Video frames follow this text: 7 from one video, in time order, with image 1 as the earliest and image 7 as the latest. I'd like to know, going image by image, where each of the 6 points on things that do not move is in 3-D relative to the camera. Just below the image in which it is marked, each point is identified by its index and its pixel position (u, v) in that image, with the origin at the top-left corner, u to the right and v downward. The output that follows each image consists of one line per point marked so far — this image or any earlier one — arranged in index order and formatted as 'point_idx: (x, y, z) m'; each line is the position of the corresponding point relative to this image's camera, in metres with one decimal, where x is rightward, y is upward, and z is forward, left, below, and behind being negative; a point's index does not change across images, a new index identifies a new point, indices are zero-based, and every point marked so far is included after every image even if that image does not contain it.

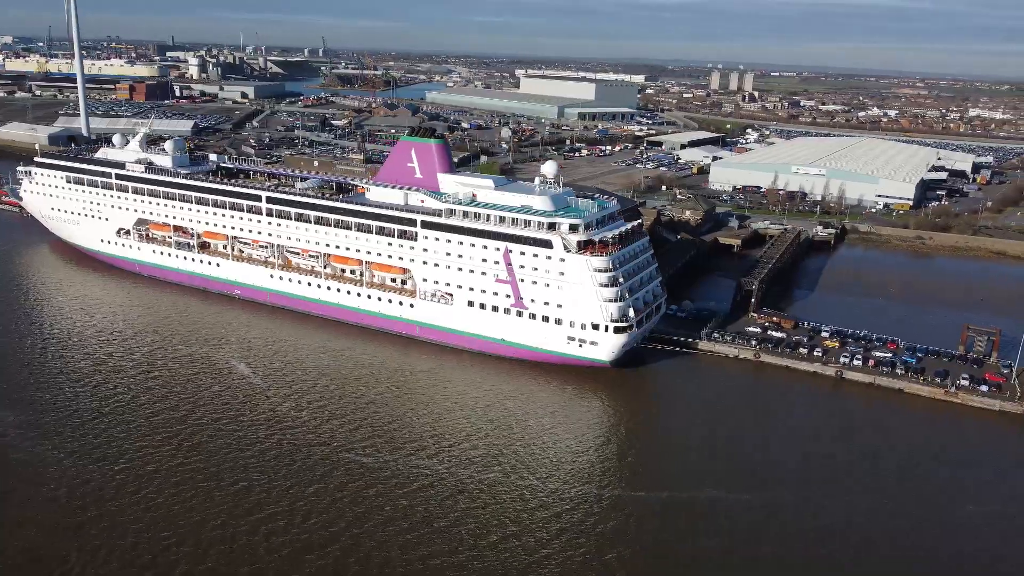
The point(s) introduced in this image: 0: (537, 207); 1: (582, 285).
0: (+0.4, +1.3, +11.6) m
1: (+1.1, 0.0, +10.9) m
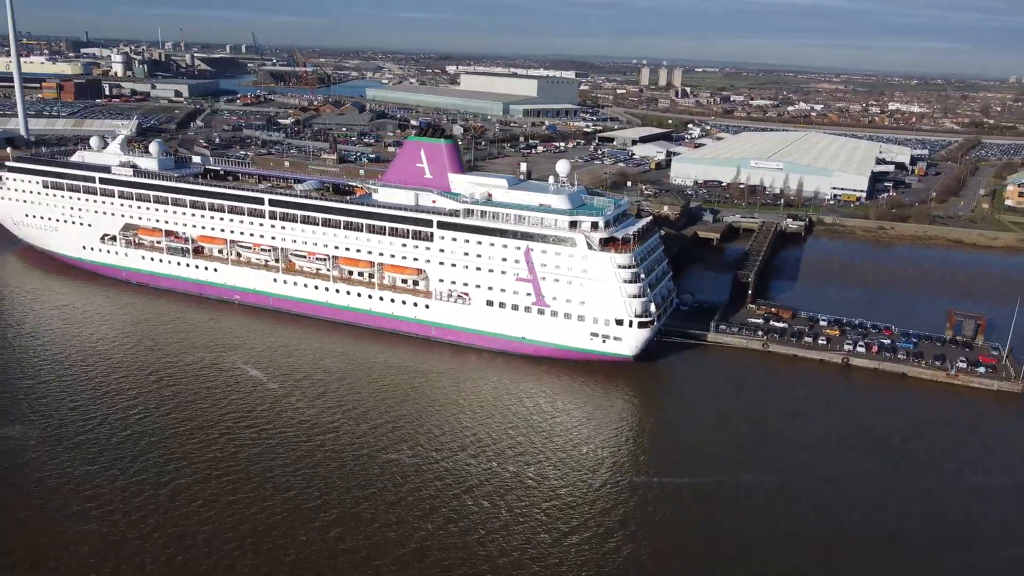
0: (+0.7, +1.4, +11.7) m
1: (+1.5, +0.1, +11.1) m
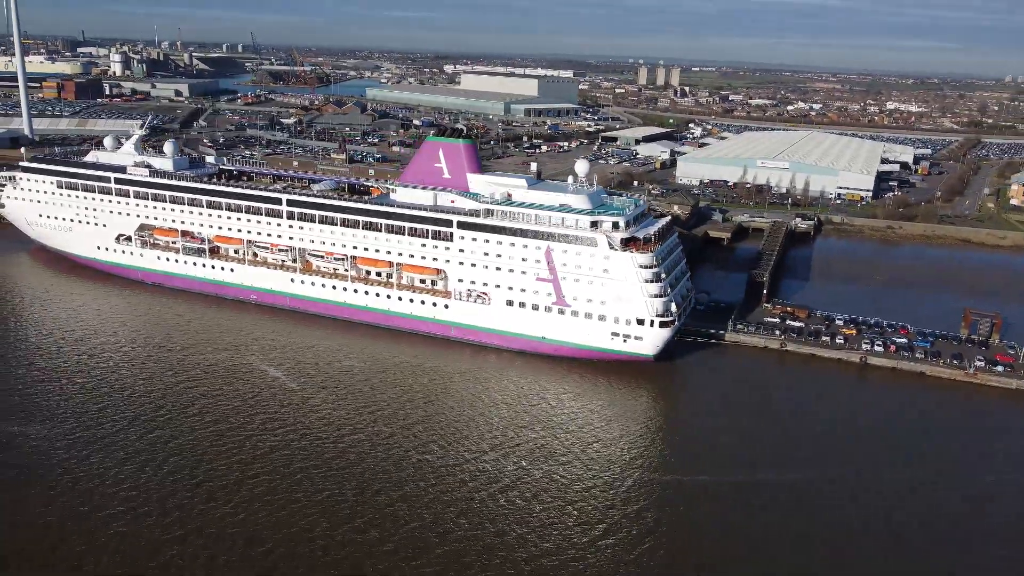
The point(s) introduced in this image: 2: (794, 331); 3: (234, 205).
0: (+1.1, +1.4, +11.7) m
1: (+1.8, +0.1, +11.1) m
2: (+5.5, -0.9, +13.5) m
3: (-5.5, +1.7, +13.9) m
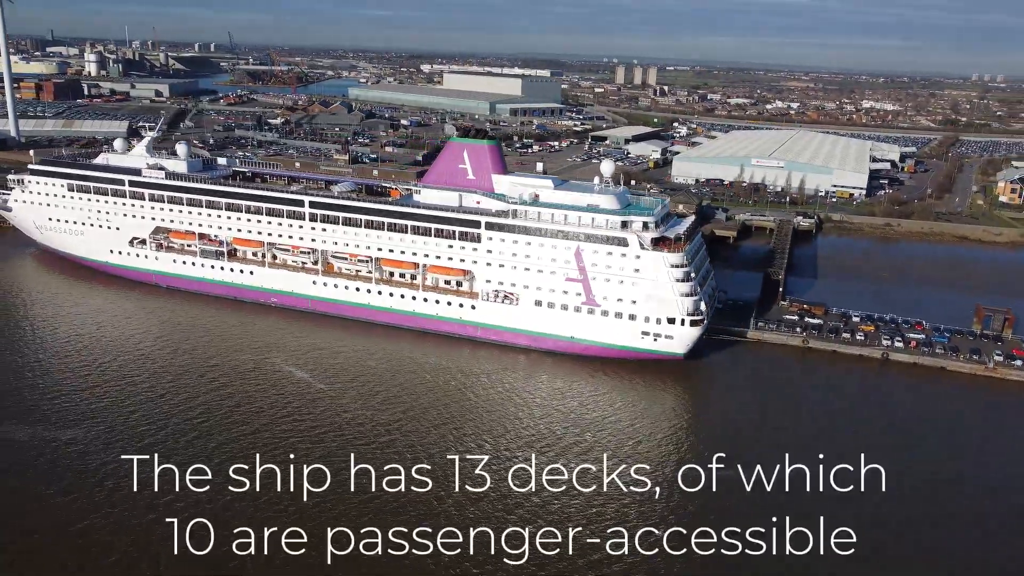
0: (+1.5, +1.4, +11.8) m
1: (+2.3, +0.1, +11.1) m
2: (+6.0, -0.8, +13.7) m
3: (-5.1, +1.6, +13.8) m
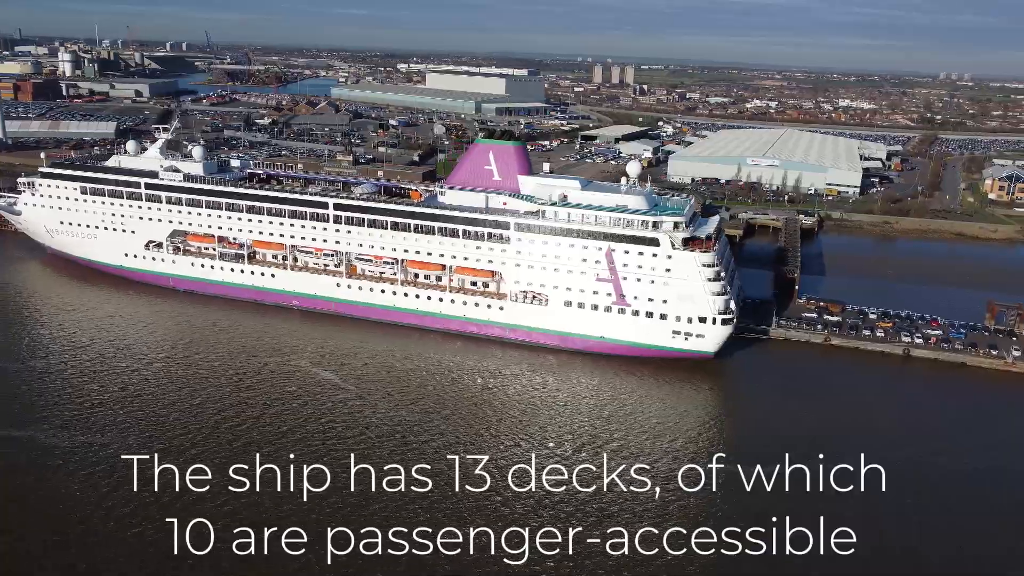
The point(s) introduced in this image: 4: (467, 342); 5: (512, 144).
0: (+2.0, +1.4, +11.9) m
1: (+2.9, +0.1, +11.2) m
2: (+6.5, -0.8, +13.9) m
3: (-4.7, +1.6, +13.7) m
4: (-0.9, -1.0, +13.0) m
5: (0.0, +2.7, +12.8) m
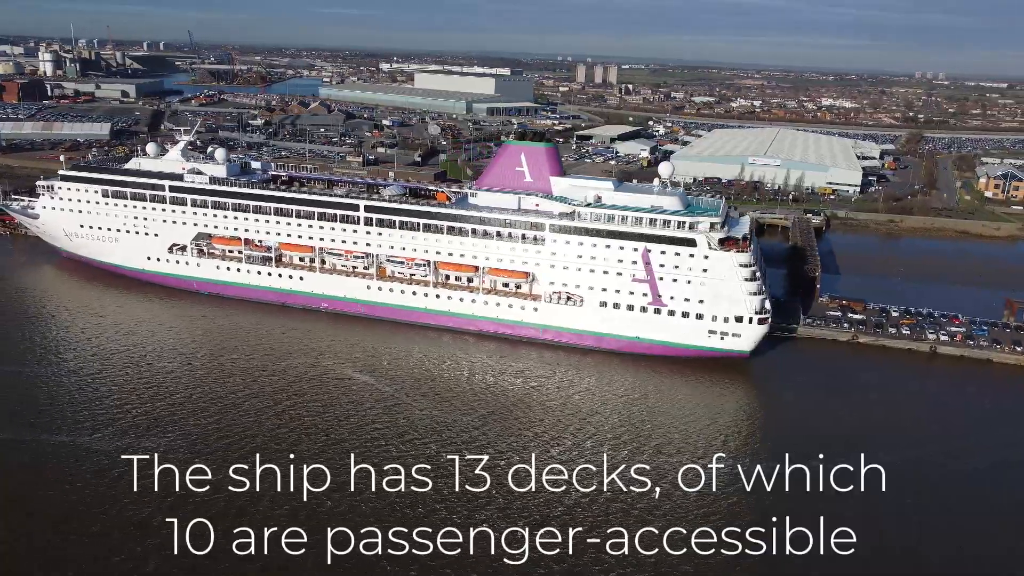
0: (+2.6, +1.4, +12.0) m
1: (+3.5, +0.1, +11.3) m
2: (+7.0, -0.7, +14.1) m
3: (-4.1, +1.5, +13.7) m
4: (-0.3, -1.0, +13.0) m
5: (+0.5, +2.7, +12.9) m
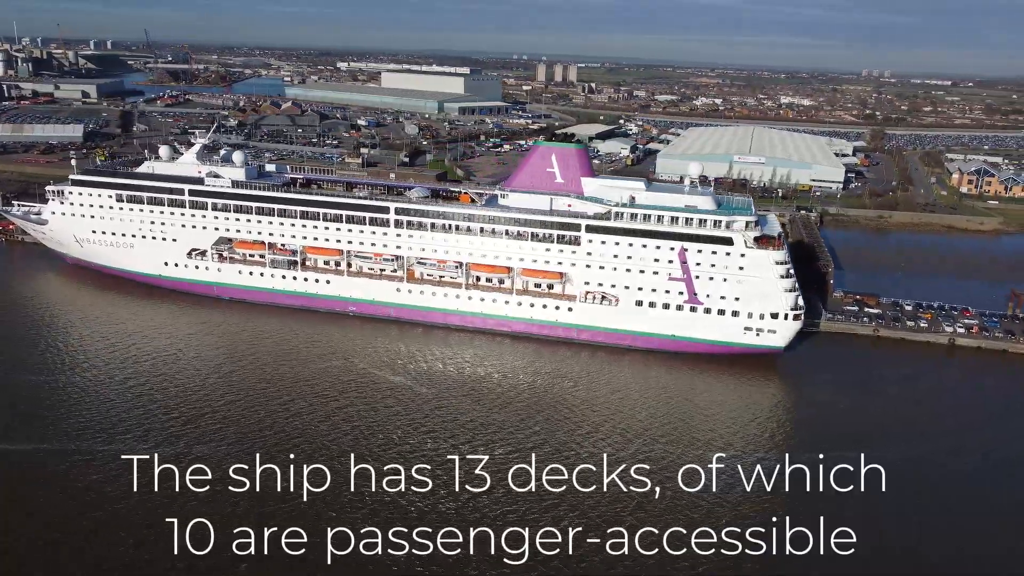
0: (+3.2, +1.4, +12.2) m
1: (+4.1, +0.2, +11.6) m
2: (+7.6, -0.6, +14.5) m
3: (-3.6, +1.4, +13.5) m
4: (+0.3, -1.0, +13.1) m
5: (+1.1, +2.7, +13.0) m
